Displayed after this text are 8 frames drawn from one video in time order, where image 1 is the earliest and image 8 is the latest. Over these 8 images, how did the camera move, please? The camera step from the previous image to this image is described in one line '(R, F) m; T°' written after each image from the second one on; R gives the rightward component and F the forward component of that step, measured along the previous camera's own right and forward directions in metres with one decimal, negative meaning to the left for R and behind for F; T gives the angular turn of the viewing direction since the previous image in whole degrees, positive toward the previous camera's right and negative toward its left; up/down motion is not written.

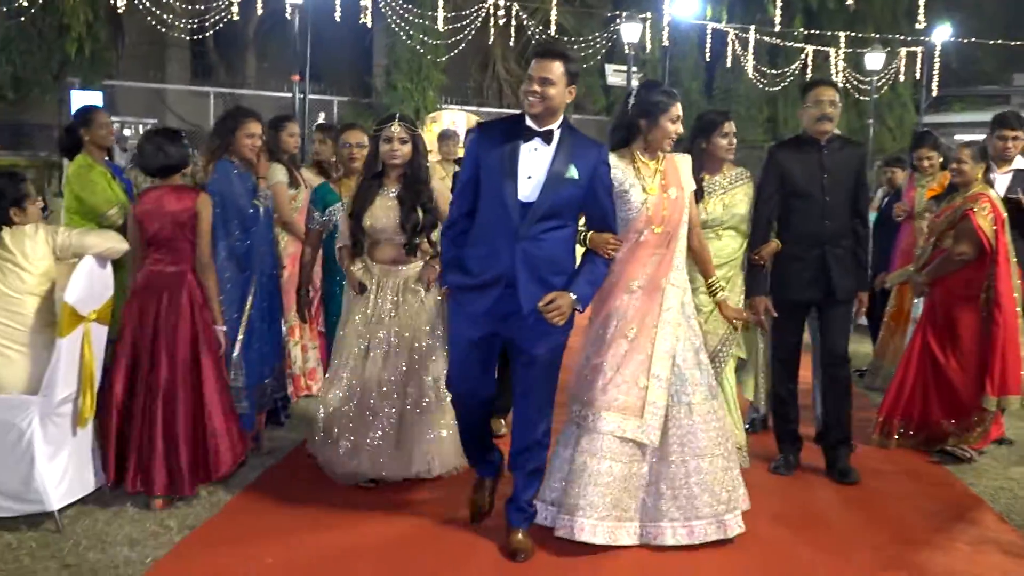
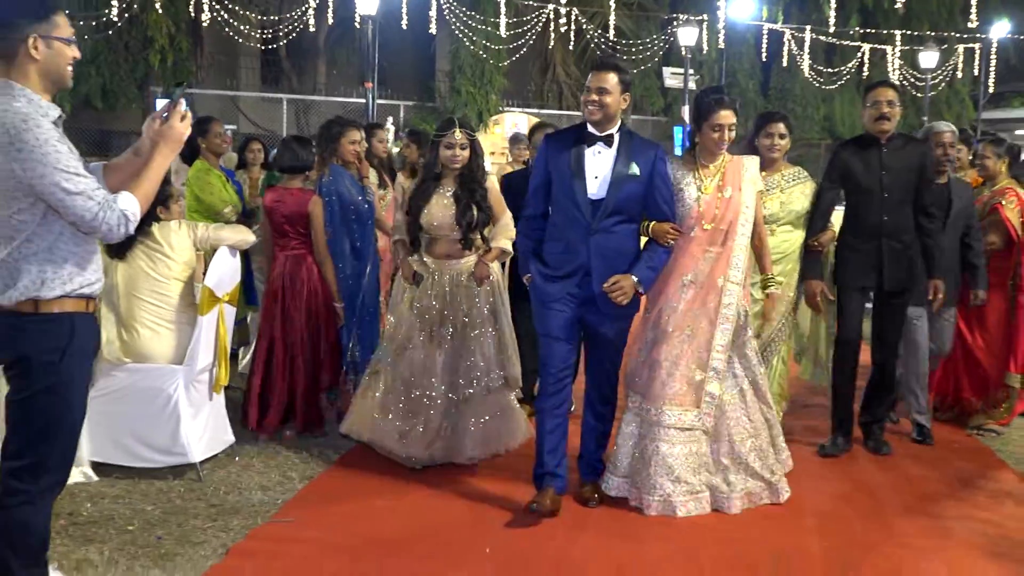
(0.0, -0.4) m; -3°
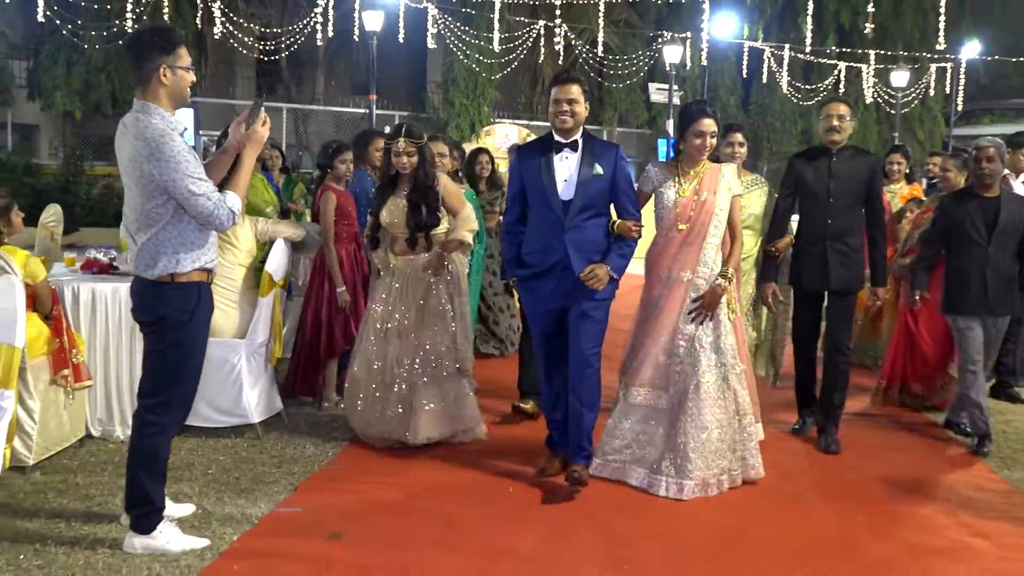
(-0.1, -0.5) m; +1°
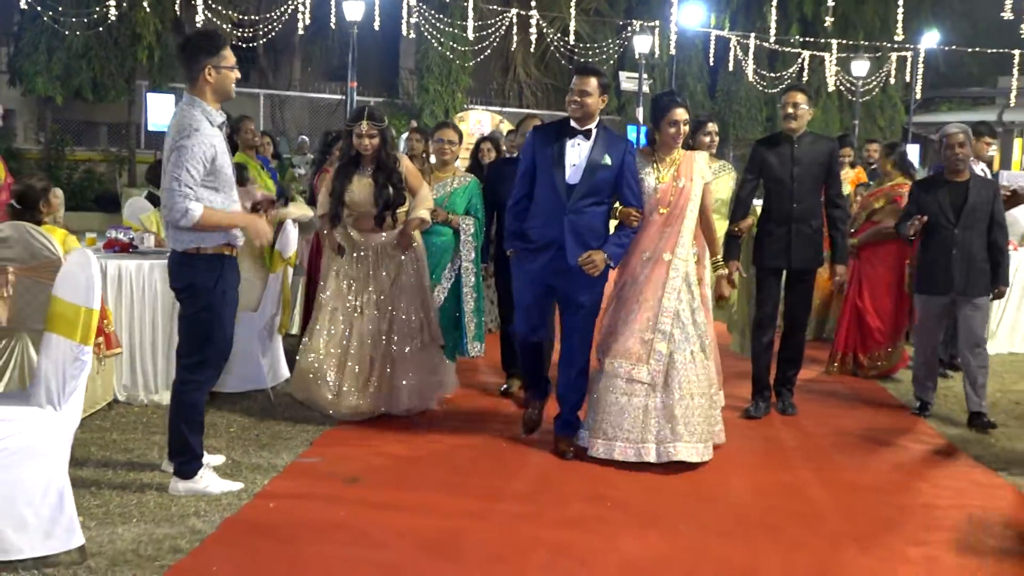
(-0.1, -0.4) m; +2°
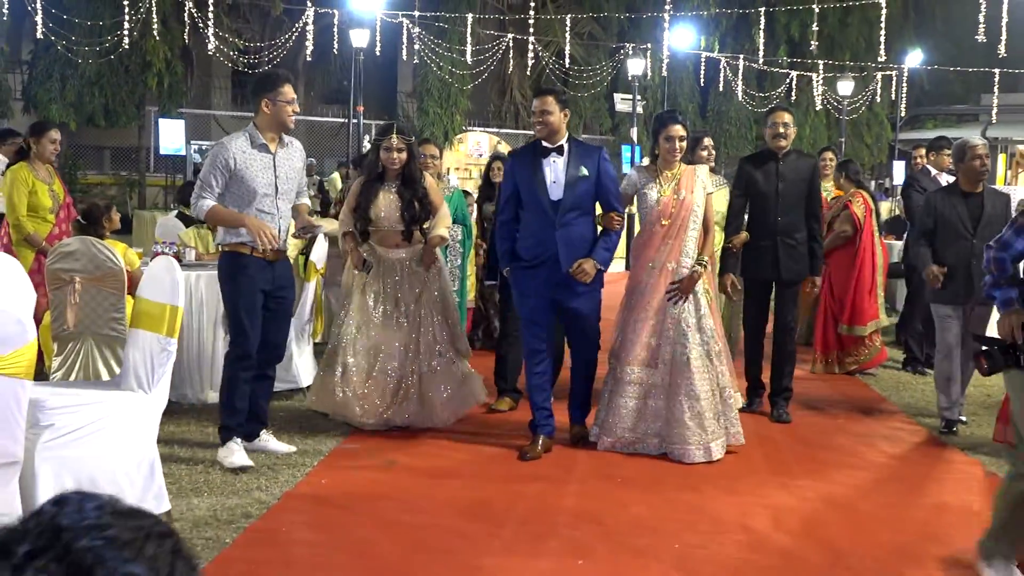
(-0.1, -0.4) m; 0°
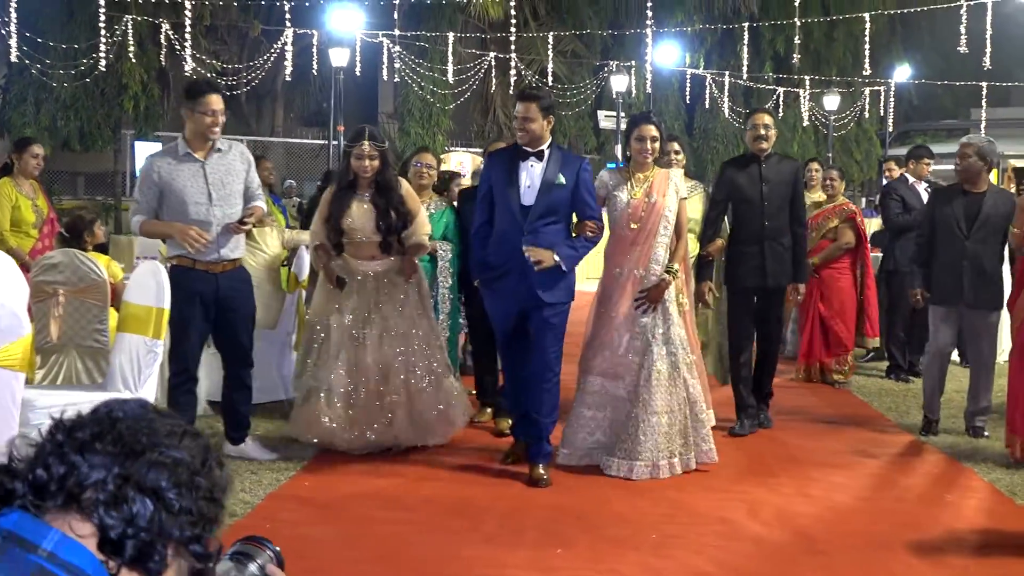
(+0.1, +0.3) m; 0°
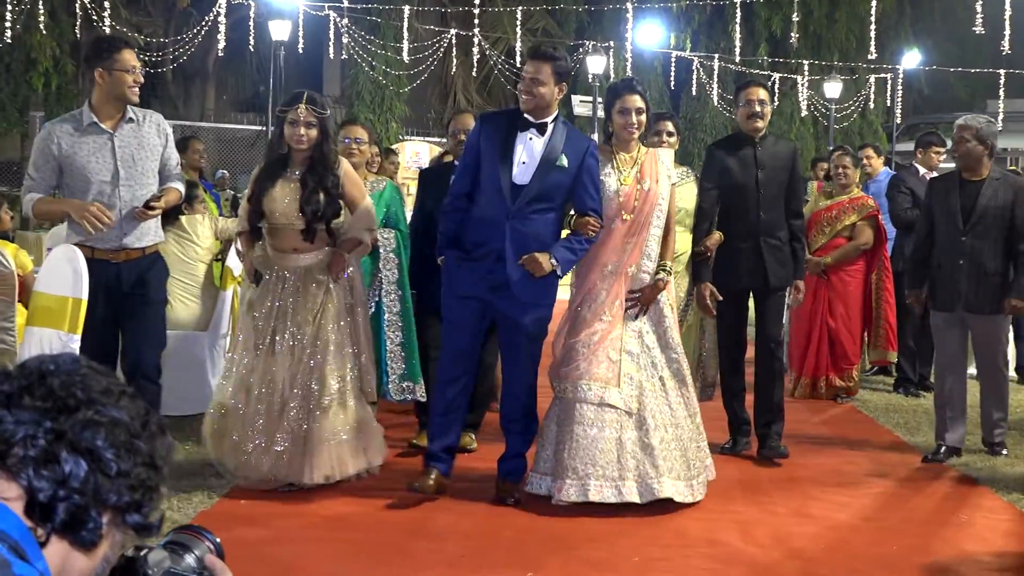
(+0.4, +1.7) m; 0°
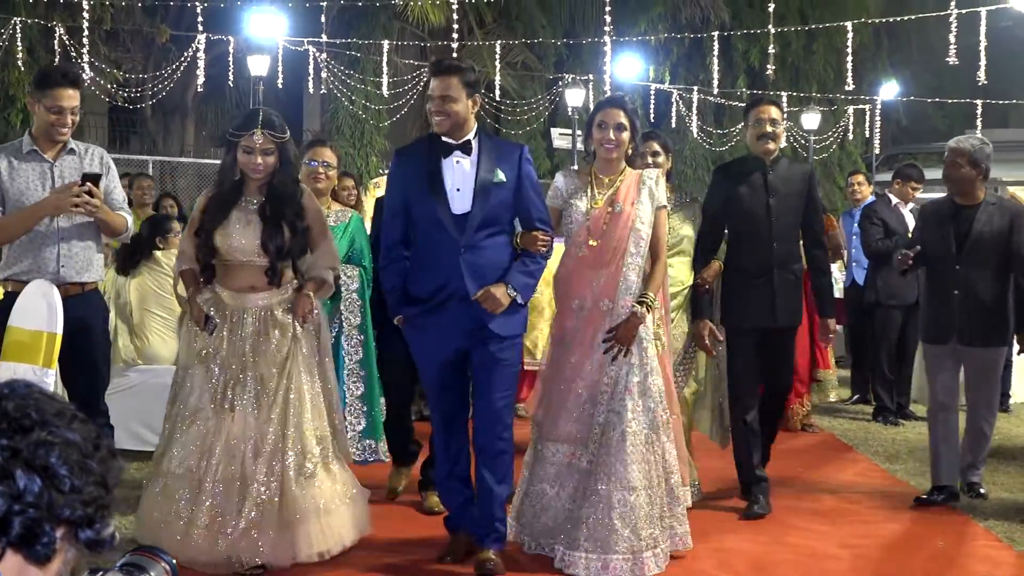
(+0.2, +0.1) m; 0°
